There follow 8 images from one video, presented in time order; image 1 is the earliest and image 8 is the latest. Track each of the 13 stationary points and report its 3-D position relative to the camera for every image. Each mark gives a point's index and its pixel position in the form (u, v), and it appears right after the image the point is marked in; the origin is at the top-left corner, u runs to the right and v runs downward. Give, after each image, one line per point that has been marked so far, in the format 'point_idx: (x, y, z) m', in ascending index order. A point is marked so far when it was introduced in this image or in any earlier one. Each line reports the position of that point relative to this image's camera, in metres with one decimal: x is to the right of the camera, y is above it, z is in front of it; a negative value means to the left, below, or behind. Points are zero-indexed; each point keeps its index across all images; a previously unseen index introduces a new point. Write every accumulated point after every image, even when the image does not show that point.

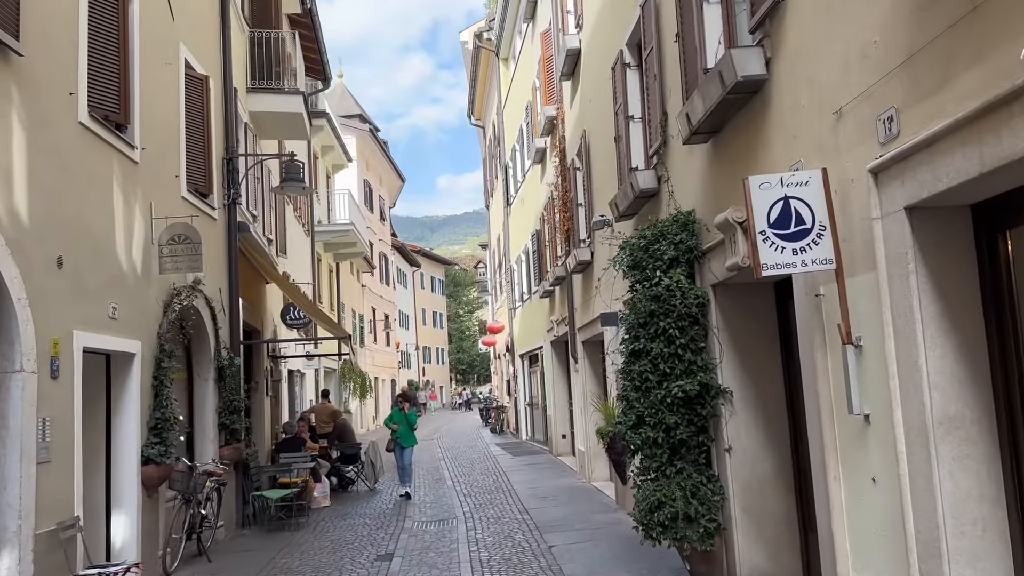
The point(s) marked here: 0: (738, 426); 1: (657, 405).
0: (+1.8, -1.1, +6.0) m
1: (+1.2, -0.9, +6.1) m
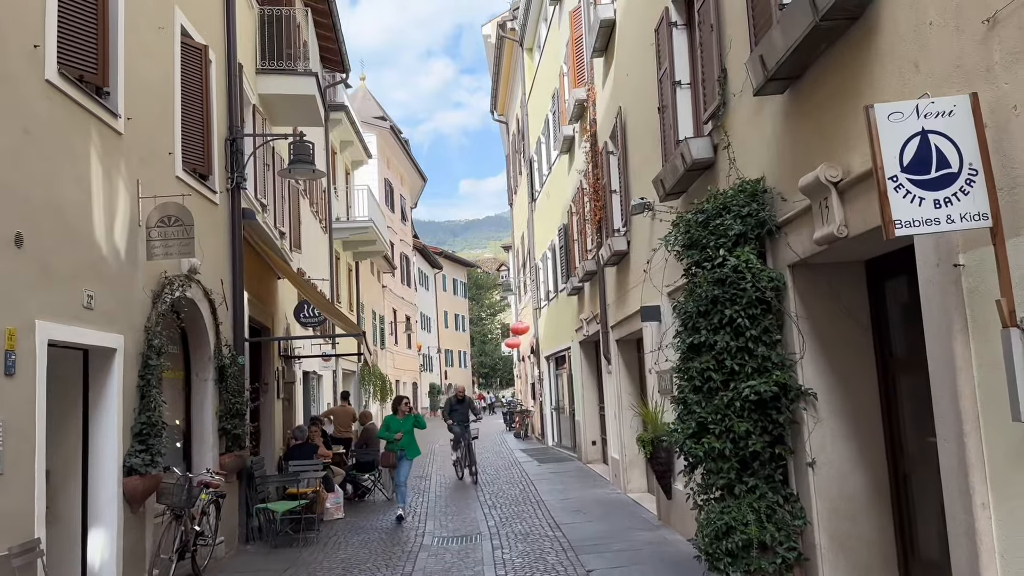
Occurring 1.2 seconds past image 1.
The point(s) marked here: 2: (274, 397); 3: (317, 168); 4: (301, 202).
0: (+2.0, -0.9, +4.9) m
1: (+1.4, -0.8, +5.1) m
2: (-4.1, -1.8, +13.0) m
3: (-2.7, +1.6, +10.3) m
4: (-4.9, +2.1, +17.0) m
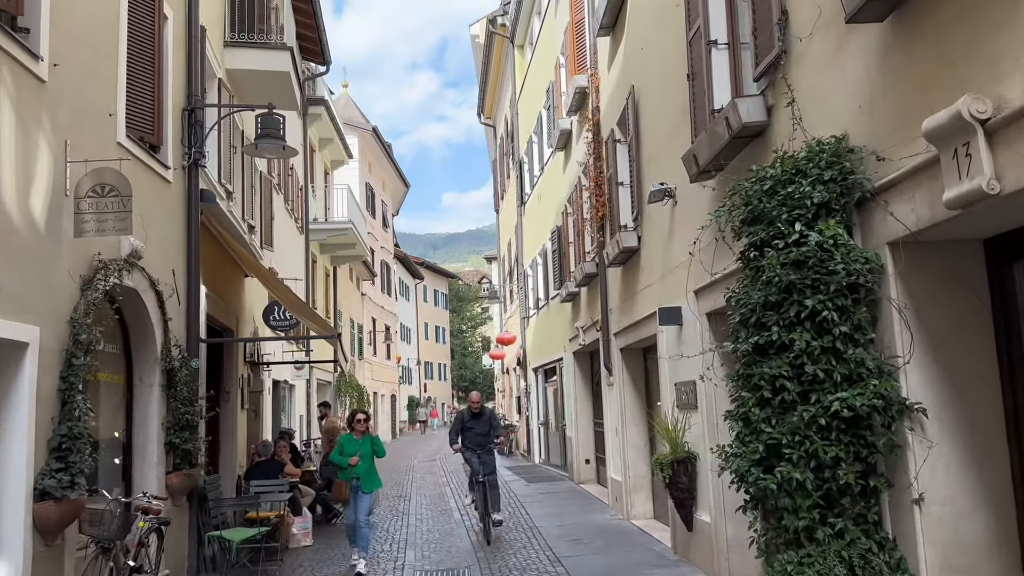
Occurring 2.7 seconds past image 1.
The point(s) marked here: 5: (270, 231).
0: (+2.1, -0.9, +3.8) m
1: (+1.5, -0.7, +3.9) m
2: (-4.2, -1.8, +11.7) m
3: (-2.7, +1.7, +9.1) m
4: (-5.1, +2.1, +15.8) m
5: (-5.1, +1.3, +15.6) m
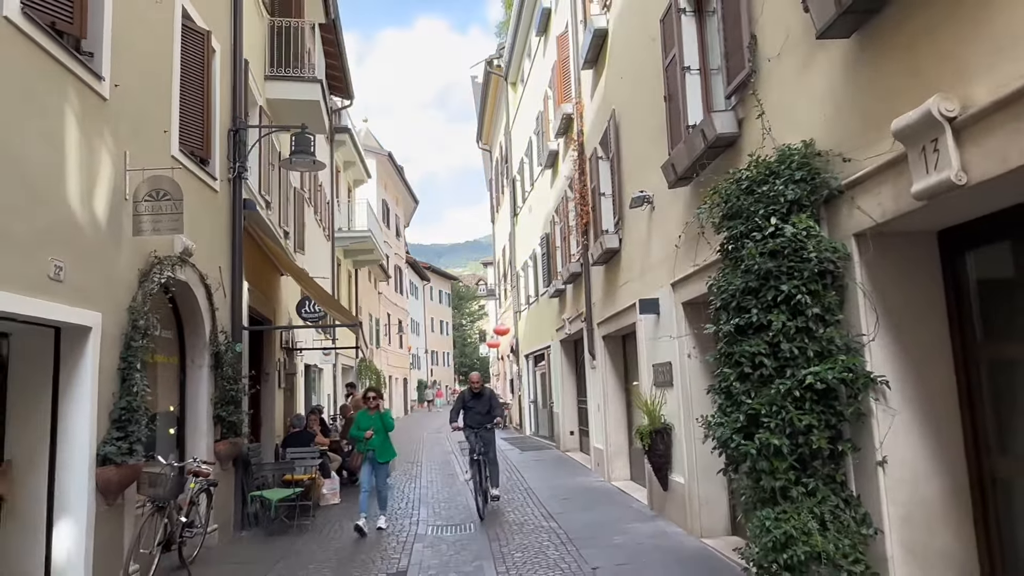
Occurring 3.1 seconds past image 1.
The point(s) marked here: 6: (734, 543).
0: (+2.1, -0.8, +4.2) m
1: (+1.5, -0.6, +4.4) m
2: (-3.9, -1.8, +12.3) m
3: (-2.5, +1.7, +9.8) m
4: (-4.6, +2.0, +16.5) m
5: (-4.6, +1.2, +16.3) m
6: (+2.1, -2.4, +7.3) m
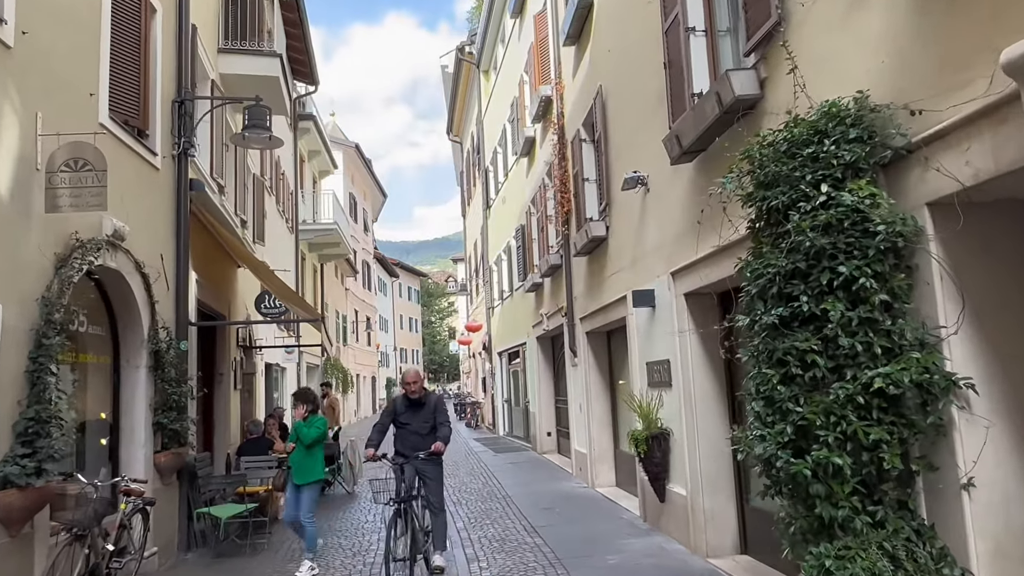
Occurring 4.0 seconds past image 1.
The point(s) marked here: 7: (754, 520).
0: (+2.1, -0.7, +3.4) m
1: (+1.5, -0.6, +3.6) m
2: (-4.2, -1.7, +11.3) m
3: (-2.7, +1.8, +8.8) m
4: (-5.1, +2.2, +15.4) m
5: (-5.1, +1.3, +15.2) m
6: (+2.0, -2.4, +6.5) m
7: (+2.1, -2.0, +6.5) m
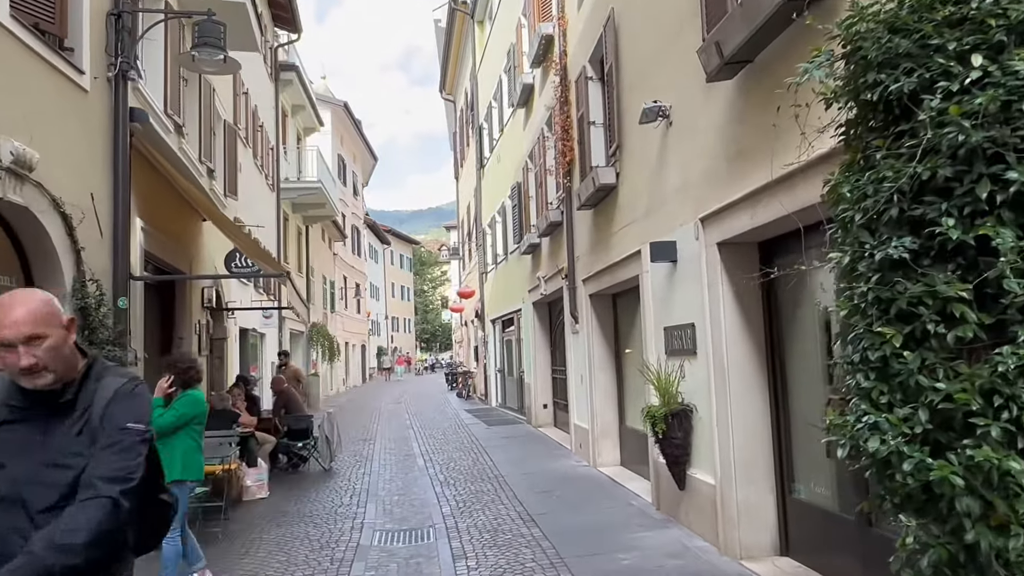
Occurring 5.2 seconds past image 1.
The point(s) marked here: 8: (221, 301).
0: (+2.1, -0.4, +2.2) m
1: (+1.5, -0.3, +2.4) m
2: (-4.3, -1.1, +10.1) m
3: (-2.7, +2.3, +7.4) m
4: (-5.2, +2.9, +14.0) m
5: (-5.2, +2.1, +13.9) m
6: (+1.9, -2.0, +5.3) m
7: (+2.0, -1.6, +5.4) m
8: (-4.8, -0.2, +12.6) m
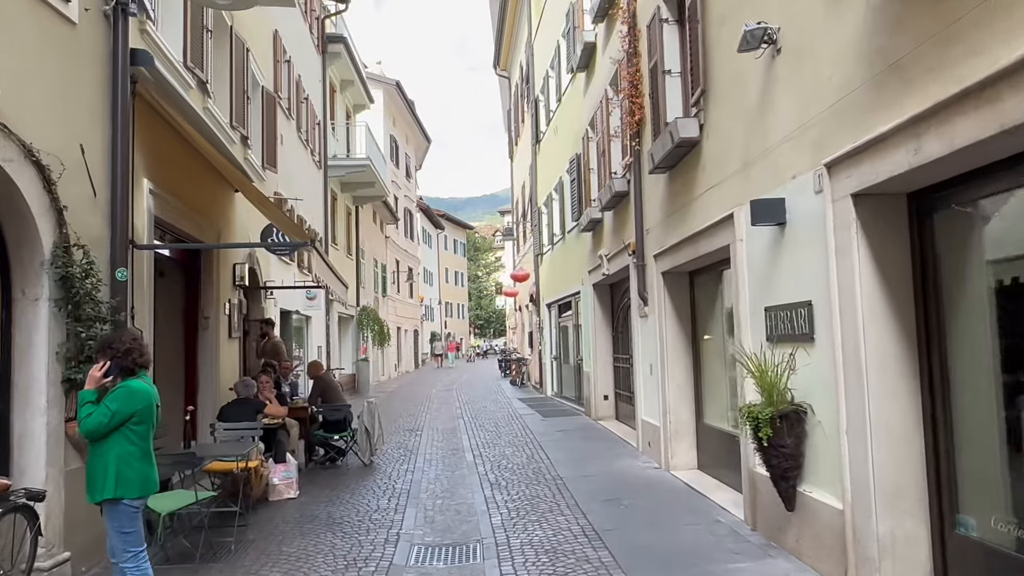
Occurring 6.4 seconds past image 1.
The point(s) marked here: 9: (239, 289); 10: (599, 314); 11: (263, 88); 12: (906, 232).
0: (+2.2, -0.3, +0.8) m
1: (+1.7, -0.2, +1.0) m
2: (-3.6, -0.8, +9.1) m
3: (-2.2, +2.5, +6.3) m
4: (-4.2, +3.3, +13.1) m
5: (-4.2, +2.5, +12.9) m
6: (+2.3, -1.8, +4.0) m
7: (+2.4, -1.4, +4.0) m
8: (-3.9, +0.1, +11.7) m
9: (-3.9, 0.0, +11.0) m
10: (+1.6, -0.5, +14.3) m
11: (-4.2, +3.4, +12.8) m
12: (+2.3, +0.3, +4.4) m
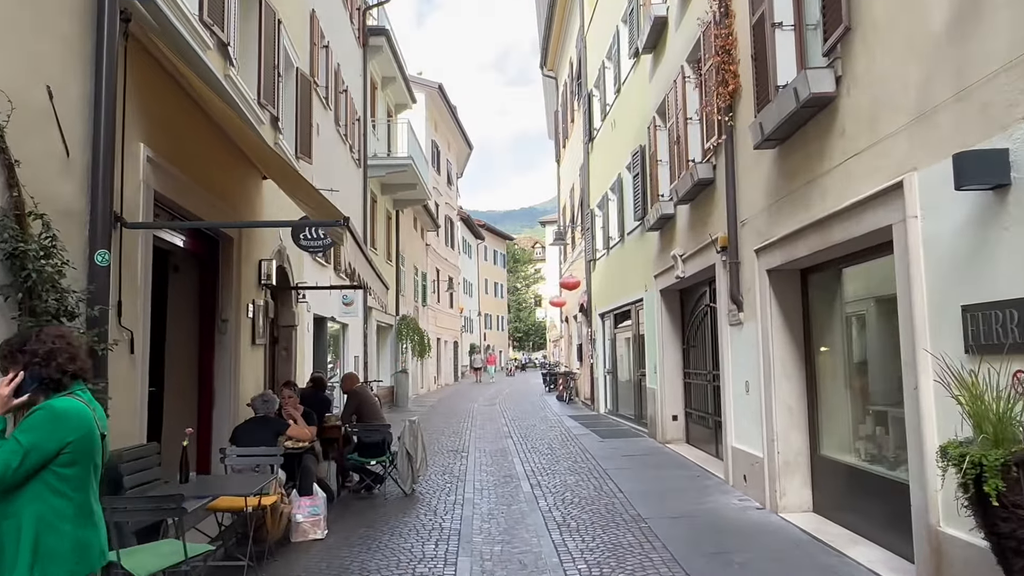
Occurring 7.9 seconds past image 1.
0: (+2.5, -0.2, -0.8) m
1: (+2.0, 0.0, -0.6) m
2: (-2.9, -0.8, +7.8) m
3: (-1.6, +2.6, +5.0) m
4: (-3.2, +3.3, +11.8) m
5: (-3.3, +2.4, +11.6) m
6: (+2.7, -1.7, +2.3) m
7: (+2.9, -1.4, +2.4) m
8: (-3.1, +0.1, +10.3) m
9: (-3.1, 0.0, +9.6) m
10: (+2.6, -0.6, +12.7) m
11: (-3.3, +3.3, +11.5) m
12: (+2.7, +0.4, +2.7) m
